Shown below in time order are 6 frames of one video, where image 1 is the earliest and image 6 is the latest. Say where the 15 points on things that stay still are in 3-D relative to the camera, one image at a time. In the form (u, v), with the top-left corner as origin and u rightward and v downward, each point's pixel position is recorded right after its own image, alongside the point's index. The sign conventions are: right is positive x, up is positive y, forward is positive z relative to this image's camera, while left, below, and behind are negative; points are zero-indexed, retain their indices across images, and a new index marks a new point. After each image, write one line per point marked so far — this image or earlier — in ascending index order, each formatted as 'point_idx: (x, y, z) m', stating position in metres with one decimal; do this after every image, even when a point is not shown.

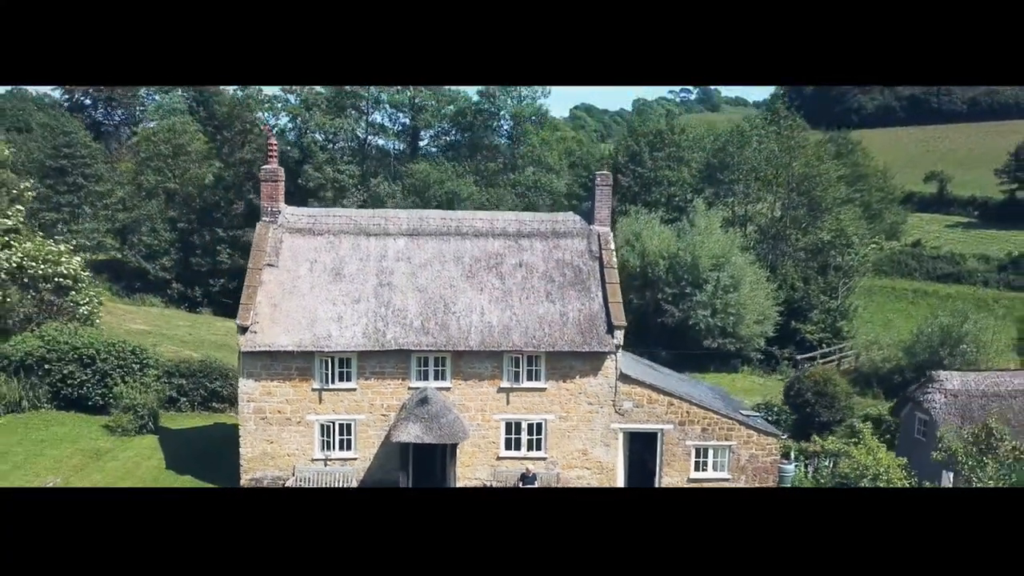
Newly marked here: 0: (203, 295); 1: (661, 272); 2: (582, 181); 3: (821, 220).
0: (-2.1, 0.0, +5.7) m
1: (+1.0, 0.0, +6.1) m
2: (+0.5, +0.7, +6.2) m
3: (+2.2, +0.4, +6.5) m
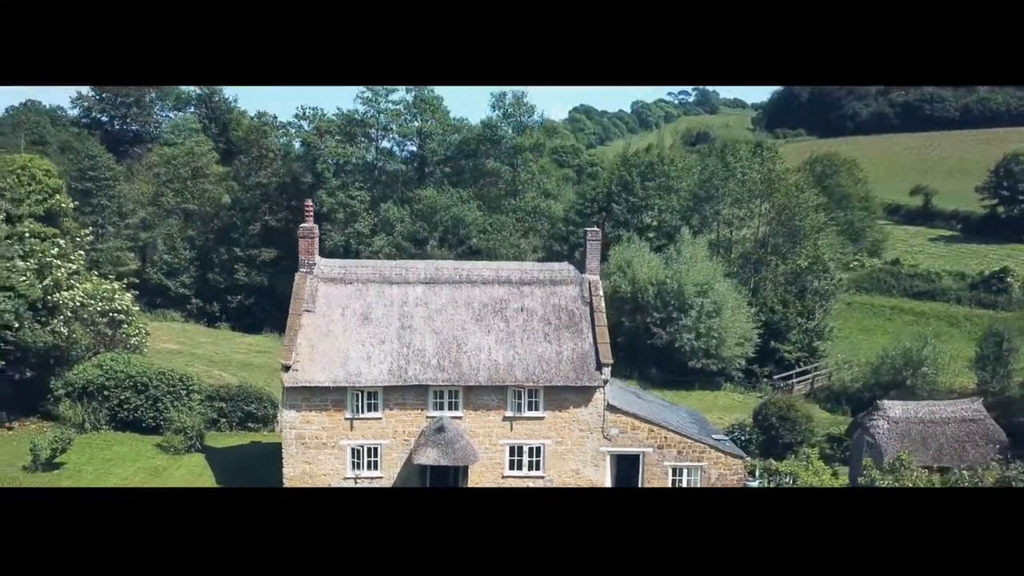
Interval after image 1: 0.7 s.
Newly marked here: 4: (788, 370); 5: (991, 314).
0: (-2.1, -0.1, +6.1) m
1: (+1.0, -0.1, +6.5) m
2: (+0.5, +0.6, +6.6) m
3: (+2.2, +0.3, +6.9) m
4: (+2.1, -0.7, +6.8) m
5: (+3.8, -0.2, +7.0) m
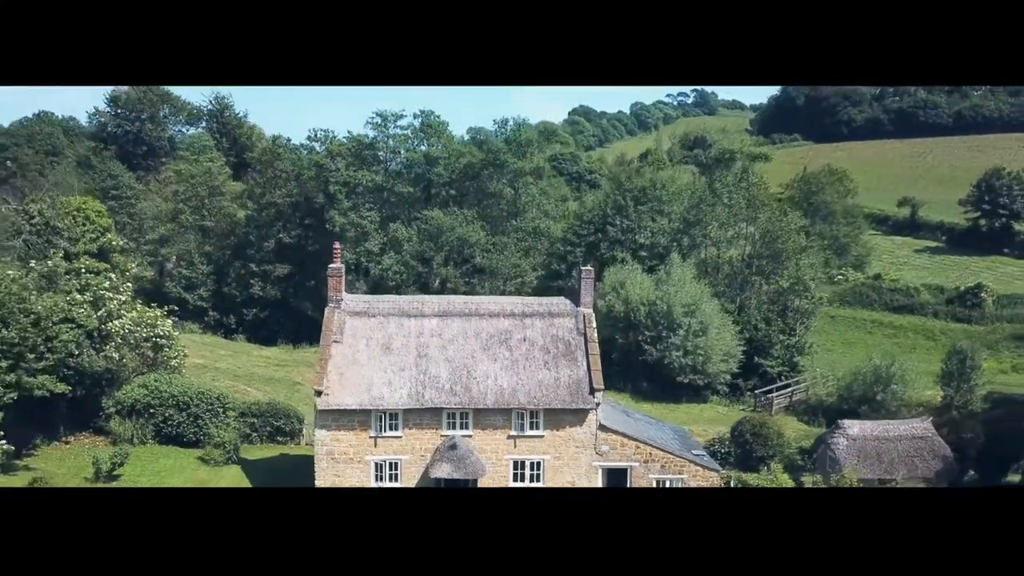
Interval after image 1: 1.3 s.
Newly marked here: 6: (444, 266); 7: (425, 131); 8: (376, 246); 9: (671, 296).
0: (-2.1, -0.3, +6.5) m
1: (+1.0, -0.3, +6.9) m
2: (+0.5, +0.5, +7.0) m
3: (+2.2, +0.1, +7.3) m
4: (+2.1, -0.9, +7.2) m
5: (+3.8, -0.4, +7.4) m
6: (-0.5, +0.2, +7.0) m
7: (-0.7, +1.2, +6.9) m
8: (-1.1, +0.3, +6.9) m
9: (+1.3, -0.1, +6.9) m
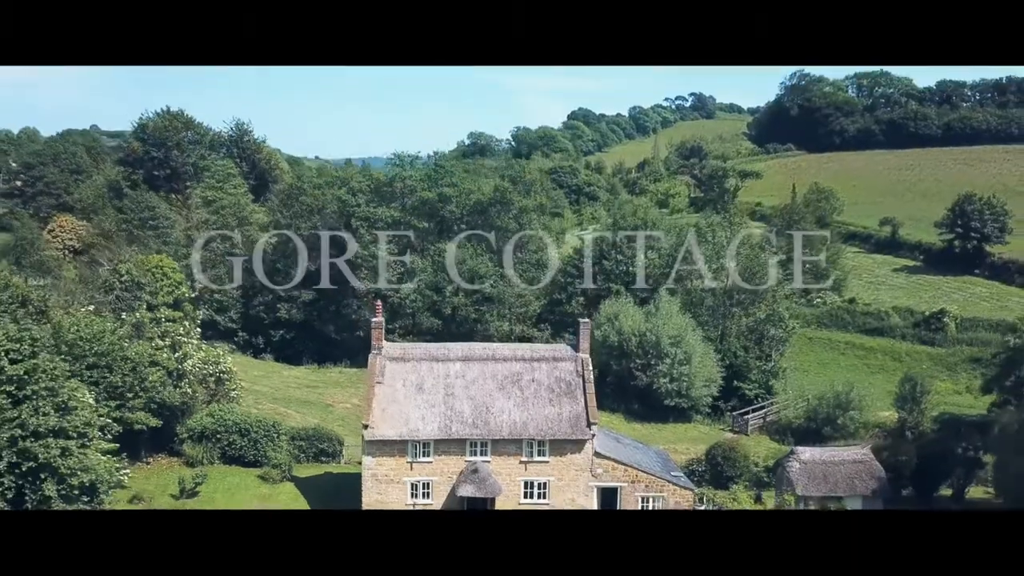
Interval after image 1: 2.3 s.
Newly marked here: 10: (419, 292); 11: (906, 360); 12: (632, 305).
0: (-2.0, -0.5, +7.2) m
1: (+1.1, -0.5, +7.5) m
2: (+0.5, +0.3, +7.7) m
3: (+2.3, -0.1, +8.0) m
4: (+2.1, -1.1, +7.9) m
5: (+3.9, -0.6, +8.1) m
6: (-0.5, 0.0, +7.7) m
7: (-0.6, +1.0, +7.6) m
8: (-1.0, +0.1, +7.6) m
9: (+1.3, -0.3, +7.5) m
10: (-0.8, 0.0, +7.6) m
11: (+3.7, -0.7, +8.2) m
12: (+1.1, -0.1, +7.6) m
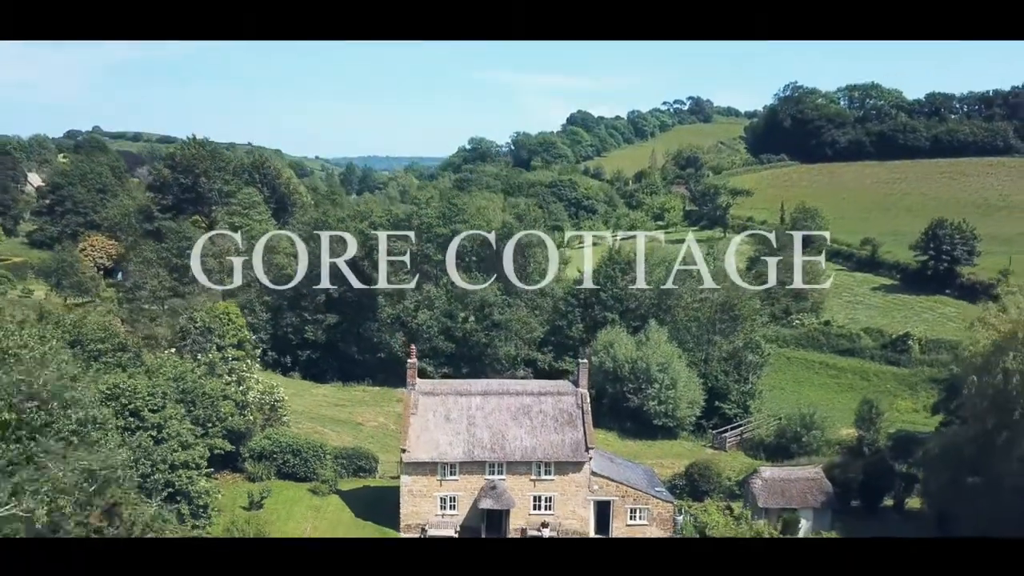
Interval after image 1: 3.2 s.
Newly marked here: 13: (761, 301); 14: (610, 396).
0: (-2.0, -0.7, +8.0) m
1: (+1.1, -0.7, +8.4) m
2: (+0.6, 0.0, +8.5) m
3: (+2.3, -0.3, +8.8) m
4: (+2.2, -1.3, +8.7) m
5: (+3.9, -0.8, +8.9) m
6: (-0.4, -0.3, +8.5) m
7: (-0.6, +0.8, +8.4) m
8: (-1.0, -0.1, +8.4) m
9: (+1.4, -0.6, +8.4) m
10: (-0.8, -0.3, +8.4) m
11: (+3.8, -0.9, +9.0) m
12: (+1.1, -0.4, +8.4) m
13: (+2.6, -0.1, +8.9) m
14: (+0.9, -1.0, +8.3) m
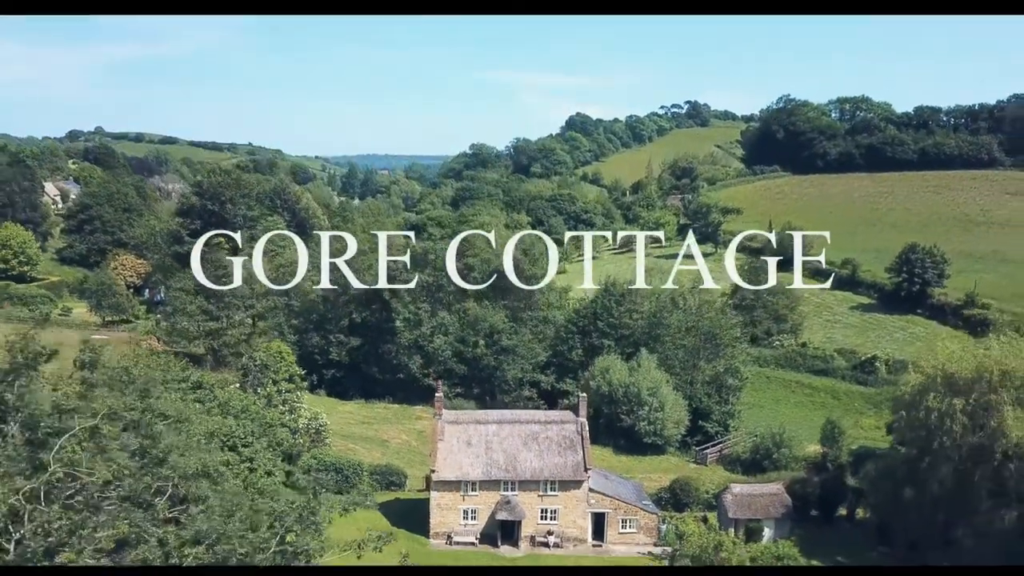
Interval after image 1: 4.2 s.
0: (-1.9, -1.0, +8.9) m
1: (+1.2, -1.0, +9.3) m
2: (+0.7, -0.3, +9.4) m
3: (+2.4, -0.6, +9.7) m
4: (+2.3, -1.6, +9.6) m
5: (+4.0, -1.1, +9.8) m
6: (-0.4, -0.6, +9.4) m
7: (-0.5, +0.5, +9.3) m
8: (-0.9, -0.4, +9.3) m
9: (+1.4, -0.9, +9.3) m
10: (-0.7, -0.6, +9.3) m
11: (+3.9, -1.2, +9.9) m
12: (+1.2, -0.7, +9.4) m
13: (+2.7, -0.4, +9.9) m
14: (+1.0, -1.3, +9.3) m
